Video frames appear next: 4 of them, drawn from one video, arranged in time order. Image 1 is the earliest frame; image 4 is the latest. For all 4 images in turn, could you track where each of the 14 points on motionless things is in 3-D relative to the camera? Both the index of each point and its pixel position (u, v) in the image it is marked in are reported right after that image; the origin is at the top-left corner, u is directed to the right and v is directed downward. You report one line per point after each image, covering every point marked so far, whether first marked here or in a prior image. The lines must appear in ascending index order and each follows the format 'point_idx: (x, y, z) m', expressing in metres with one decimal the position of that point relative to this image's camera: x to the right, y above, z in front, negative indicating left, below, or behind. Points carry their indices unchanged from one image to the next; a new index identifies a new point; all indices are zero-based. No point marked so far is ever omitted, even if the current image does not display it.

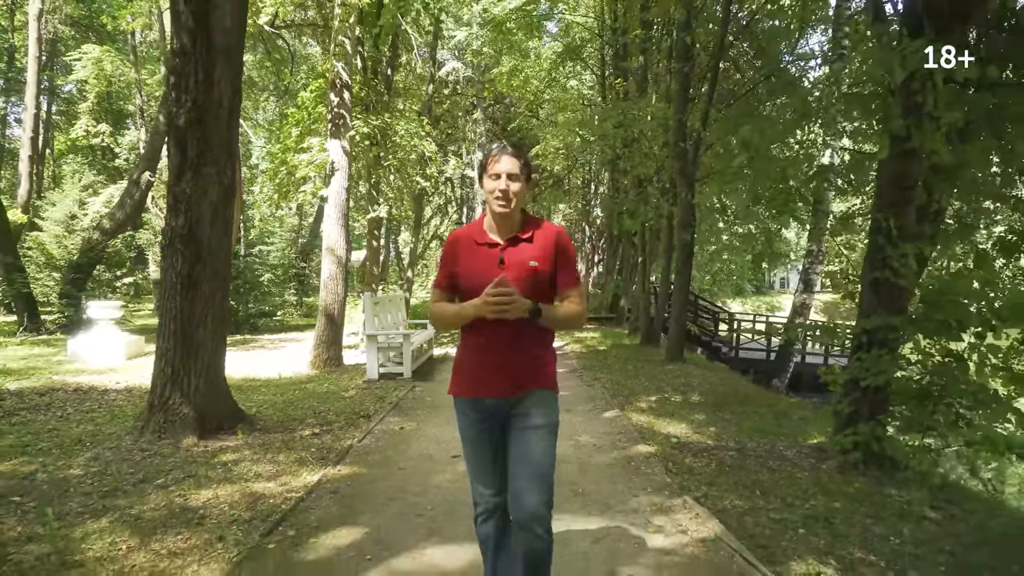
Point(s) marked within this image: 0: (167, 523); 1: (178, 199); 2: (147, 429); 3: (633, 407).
0: (-2.0, -1.4, +4.0) m
1: (-2.9, +0.8, +6.0) m
2: (-3.2, -1.2, +6.1) m
3: (+1.3, -1.3, +7.4) m
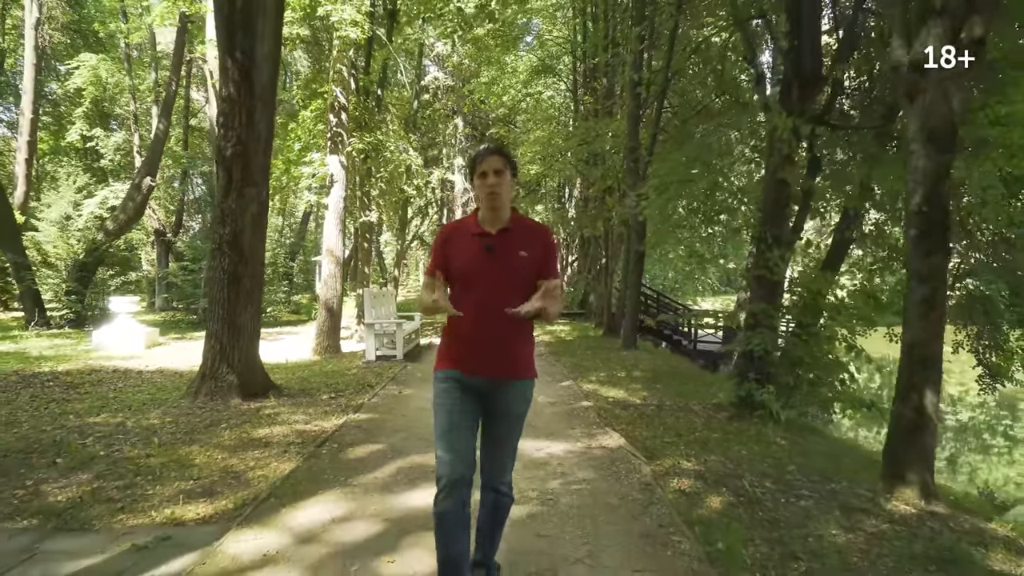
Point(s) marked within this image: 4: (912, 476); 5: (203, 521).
0: (-2.2, -1.3, +5.7) m
1: (-3.2, +0.8, +7.7) m
2: (-3.5, -1.2, +7.7) m
3: (+1.0, -1.2, +9.2) m
4: (+2.6, -1.2, +4.5) m
5: (-1.7, -1.3, +3.8) m
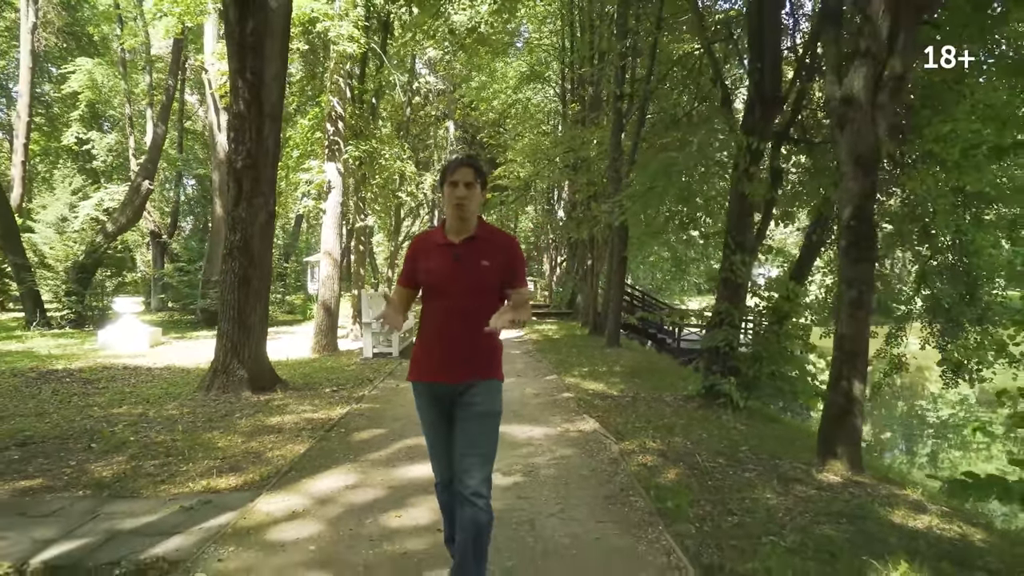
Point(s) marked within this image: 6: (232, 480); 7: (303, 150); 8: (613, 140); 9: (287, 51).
0: (-2.3, -1.3, +6.4) m
1: (-3.4, +0.8, +8.3) m
2: (-3.7, -1.2, +8.4) m
3: (+0.8, -1.3, +9.9) m
4: (+2.5, -1.2, +5.2) m
5: (-1.8, -1.3, +4.5) m
6: (-1.9, -1.3, +4.7) m
7: (-4.9, +3.3, +16.0) m
8: (+2.2, +3.3, +14.9) m
9: (-2.8, +2.9, +8.4) m
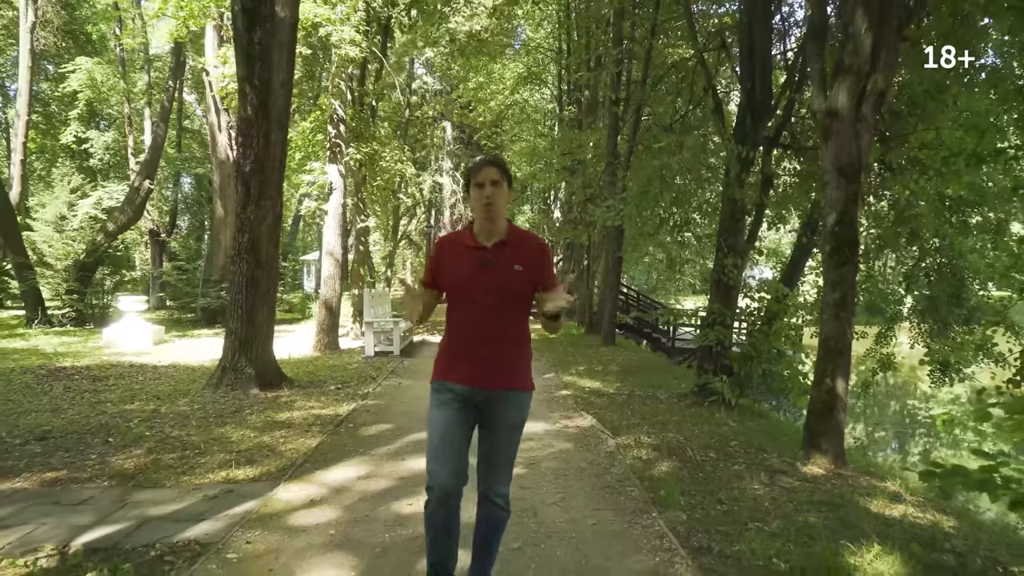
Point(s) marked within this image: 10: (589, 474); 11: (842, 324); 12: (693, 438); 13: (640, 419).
0: (-2.3, -1.3, +6.7) m
1: (-3.4, +0.8, +8.6) m
2: (-3.7, -1.2, +8.6) m
3: (+0.8, -1.3, +10.2) m
4: (+2.5, -1.3, +5.5) m
5: (-1.8, -1.3, +4.8) m
6: (-1.9, -1.3, +5.0) m
7: (-4.9, +3.3, +16.3) m
8: (+2.2, +3.2, +15.2) m
9: (-2.8, +2.9, +8.7) m
10: (+0.5, -1.3, +4.8) m
11: (+2.6, -0.3, +5.5) m
12: (+1.6, -1.4, +6.2) m
13: (+1.3, -1.3, +7.0) m
